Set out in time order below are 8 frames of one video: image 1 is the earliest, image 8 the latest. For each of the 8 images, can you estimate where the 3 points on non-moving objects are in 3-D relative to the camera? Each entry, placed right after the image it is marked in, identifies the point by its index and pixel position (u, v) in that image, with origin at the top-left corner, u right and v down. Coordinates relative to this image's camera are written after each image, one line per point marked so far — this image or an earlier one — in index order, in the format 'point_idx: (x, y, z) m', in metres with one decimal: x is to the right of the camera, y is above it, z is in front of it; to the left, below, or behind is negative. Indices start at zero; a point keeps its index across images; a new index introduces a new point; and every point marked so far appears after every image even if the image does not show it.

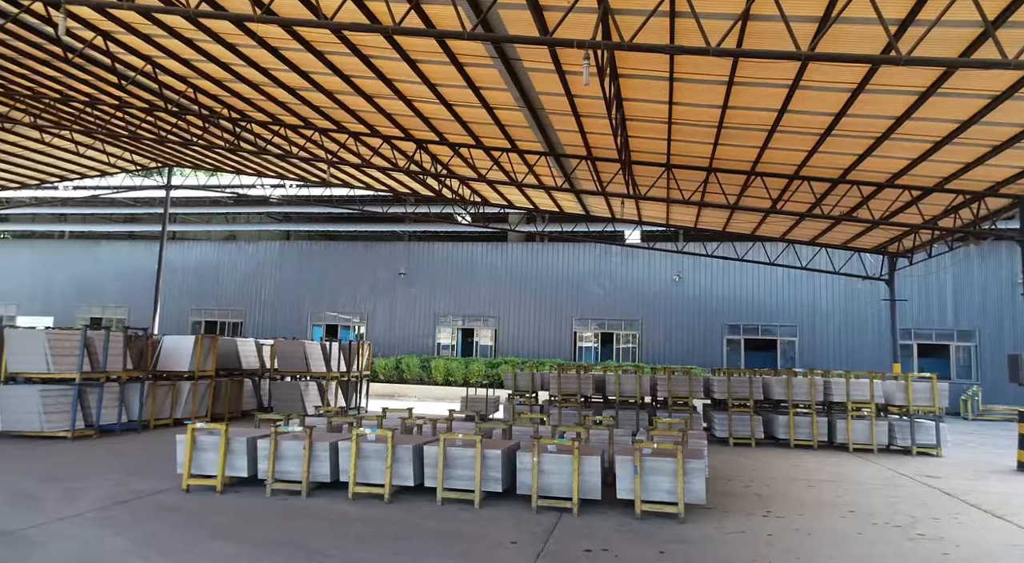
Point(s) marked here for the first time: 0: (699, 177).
0: (+3.5, +2.0, +14.5) m
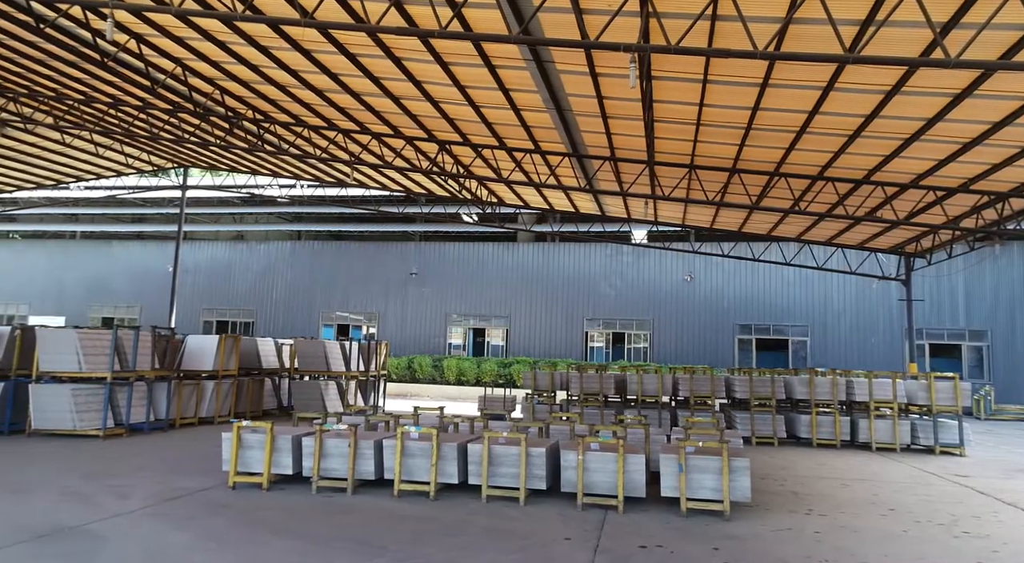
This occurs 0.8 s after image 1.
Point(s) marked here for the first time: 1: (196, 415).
0: (+4.0, +2.0, +14.6) m
1: (-6.6, -2.8, +16.1) m
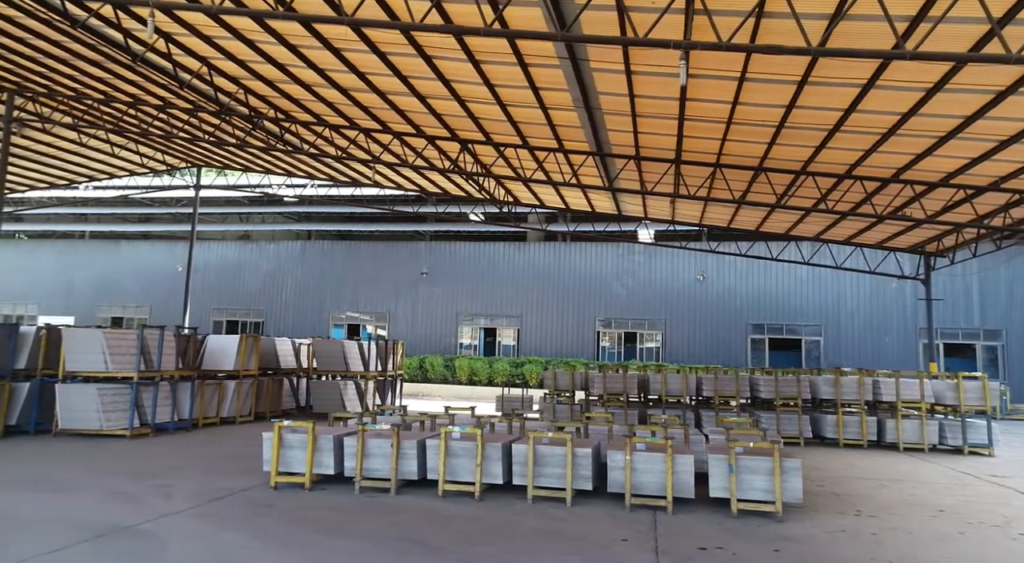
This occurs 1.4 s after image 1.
0: (+4.5, +2.0, +14.5) m
1: (-6.2, -2.8, +16.1) m
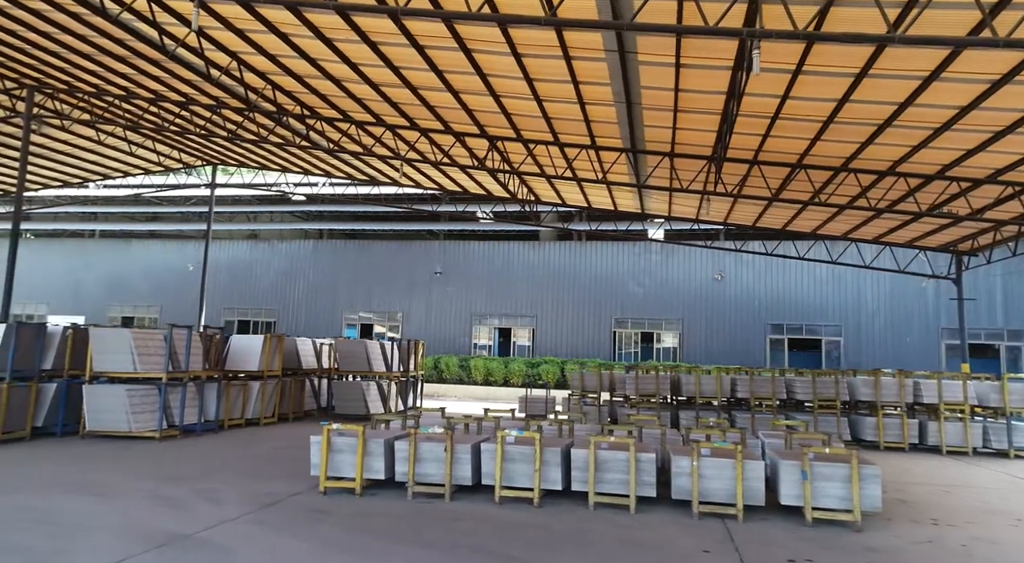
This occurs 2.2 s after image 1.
0: (+5.1, +2.0, +14.2) m
1: (-5.5, -2.8, +15.8) m
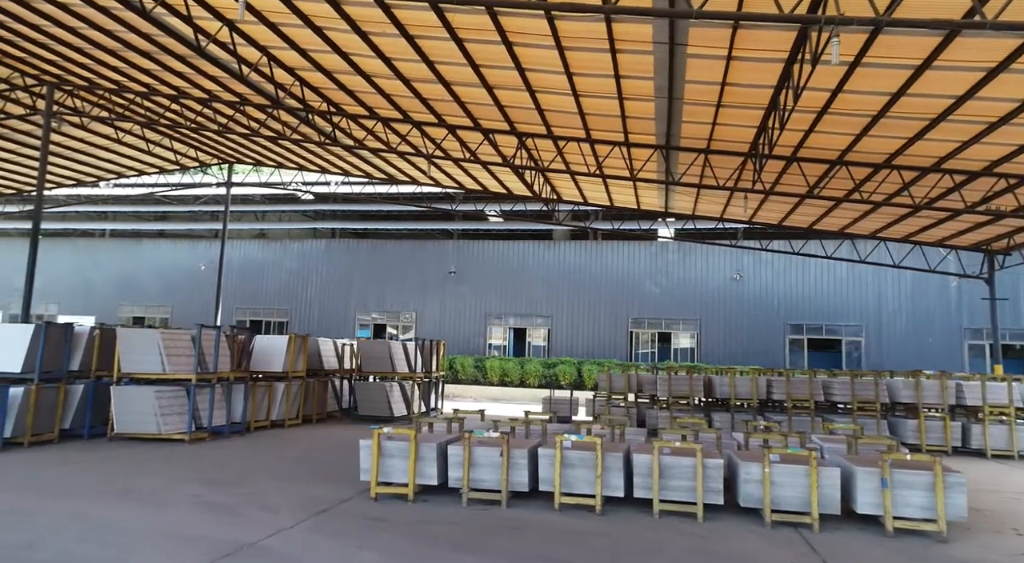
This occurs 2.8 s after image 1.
0: (+5.7, +2.0, +13.9) m
1: (-4.9, -2.8, +15.6) m
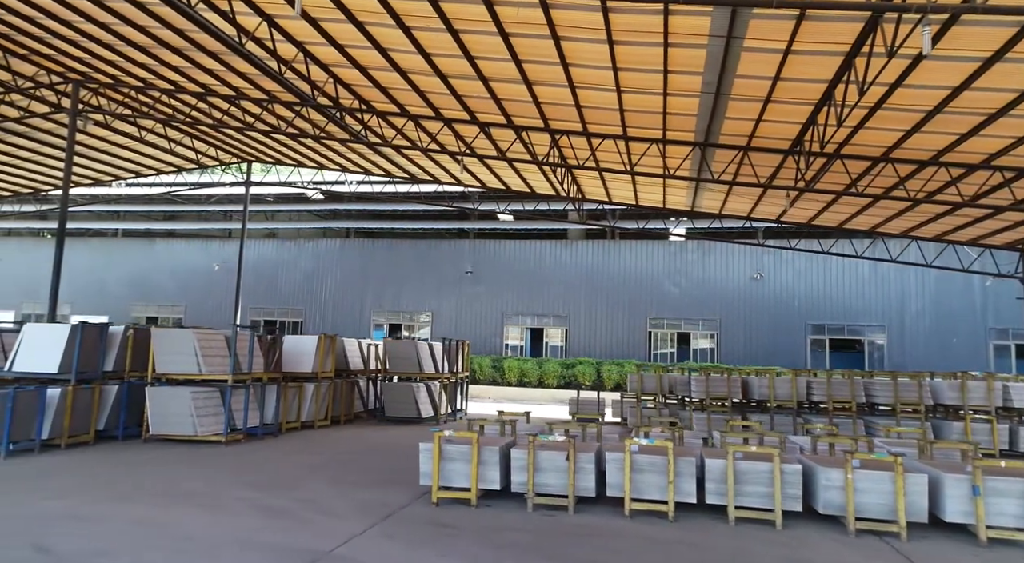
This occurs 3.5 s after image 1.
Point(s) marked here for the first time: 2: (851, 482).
0: (+6.3, +2.0, +13.7) m
1: (-4.3, -2.7, +15.4) m
2: (+2.9, -1.7, +6.5) m
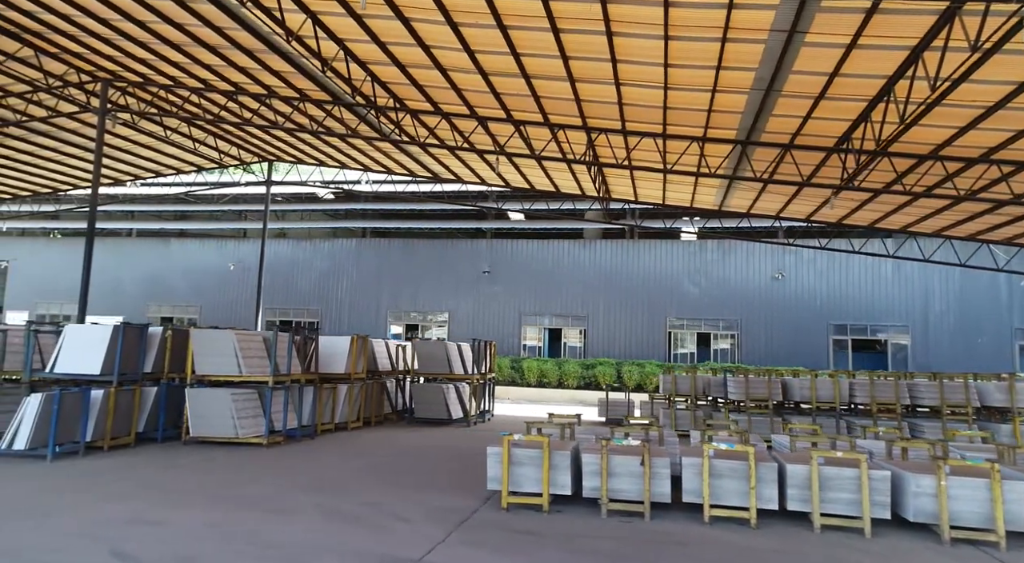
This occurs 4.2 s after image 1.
0: (+7.0, +2.0, +13.5) m
1: (-3.5, -2.7, +15.2) m
2: (+3.5, -1.7, +6.3) m
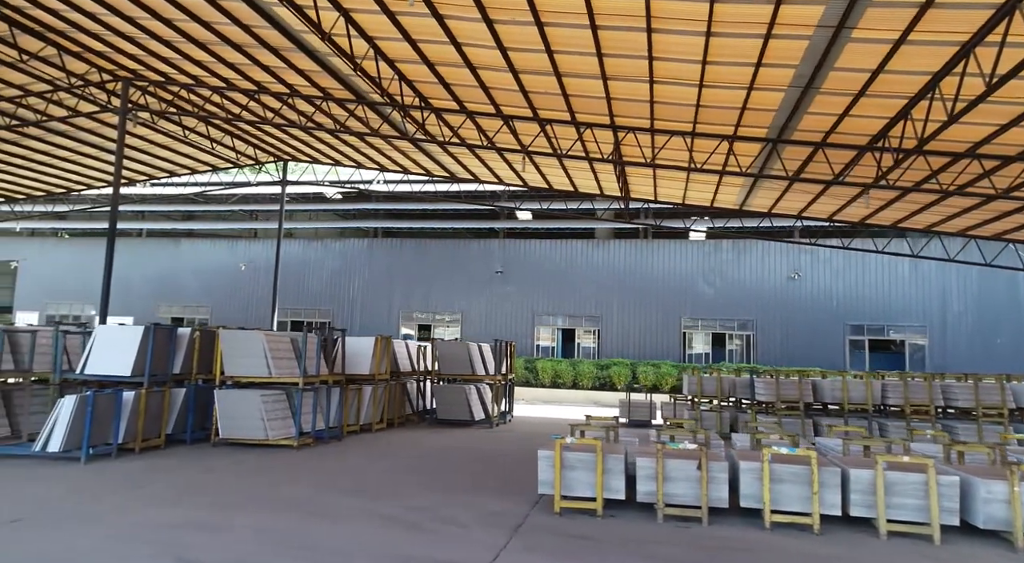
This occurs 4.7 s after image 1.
0: (+7.6, +2.0, +13.3) m
1: (-3.0, -2.7, +15.1) m
2: (+4.0, -1.7, +6.1) m
